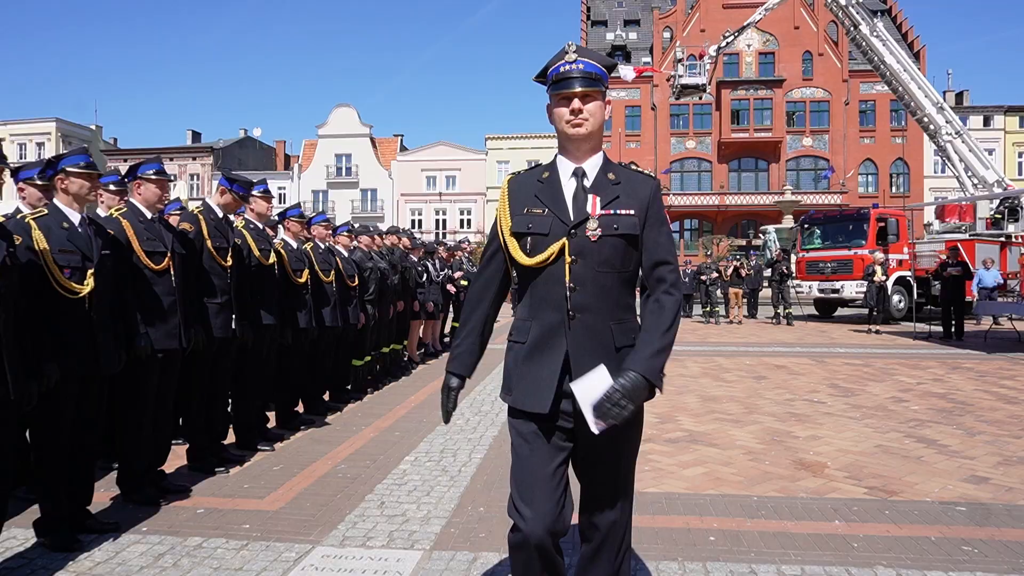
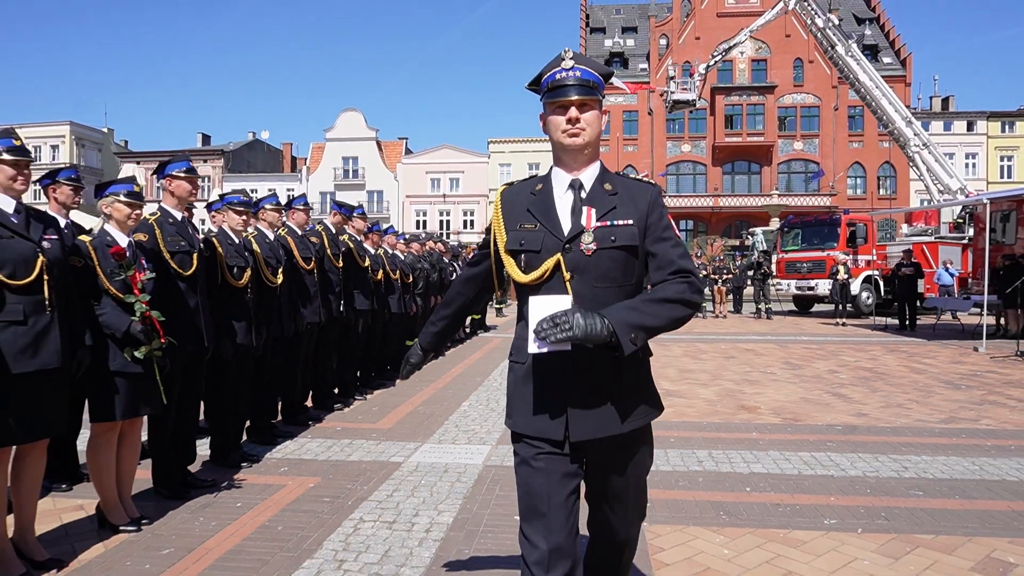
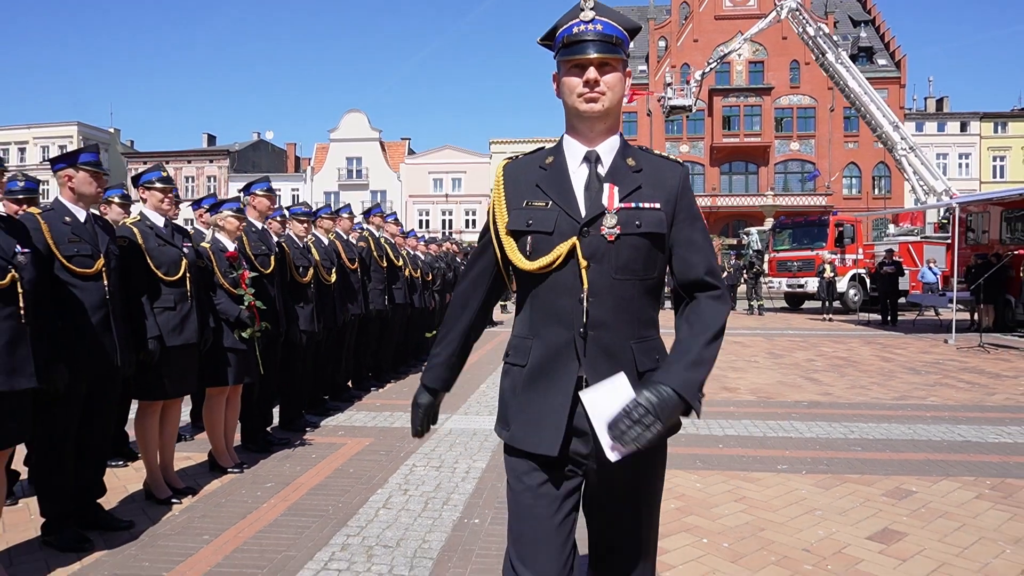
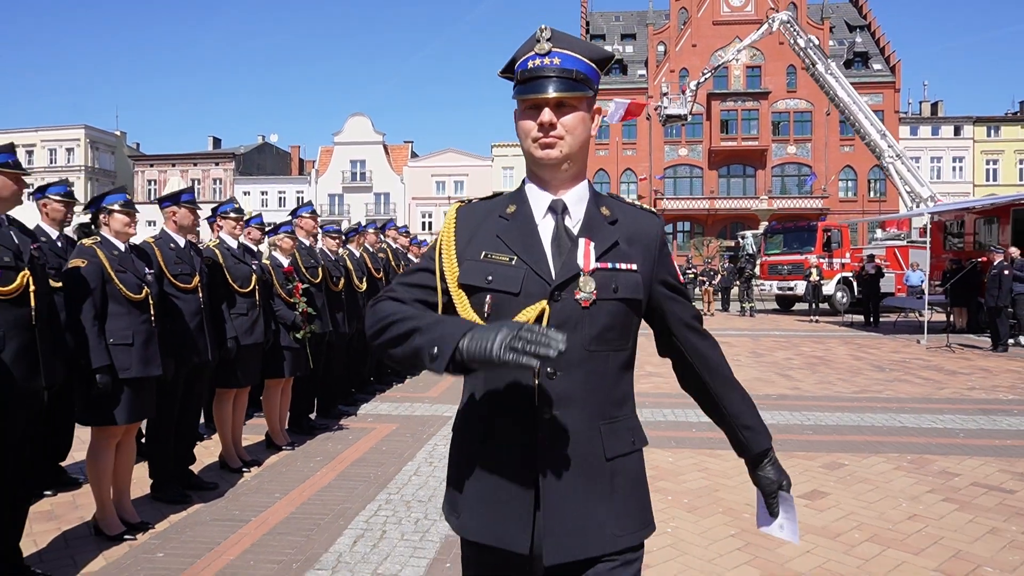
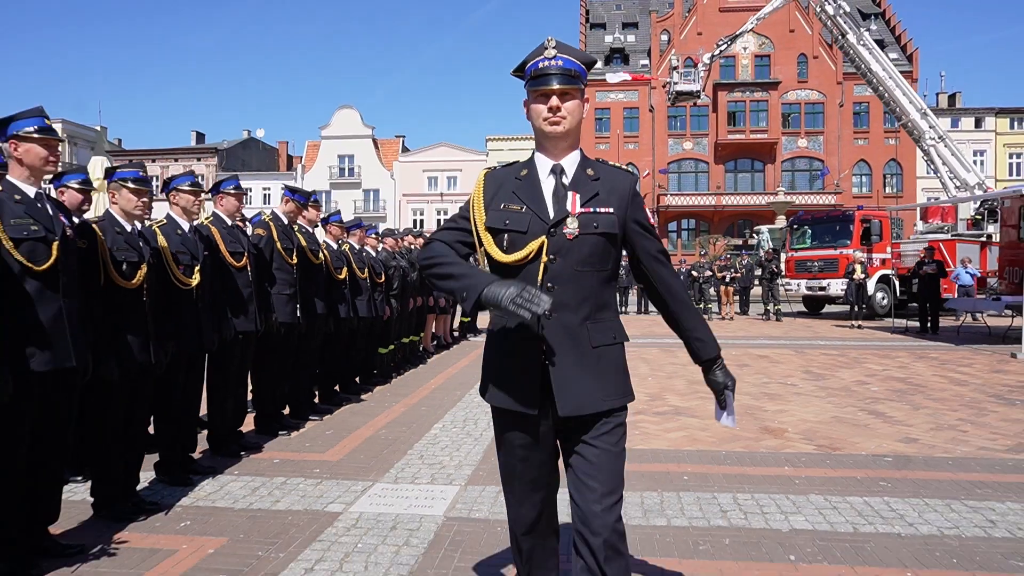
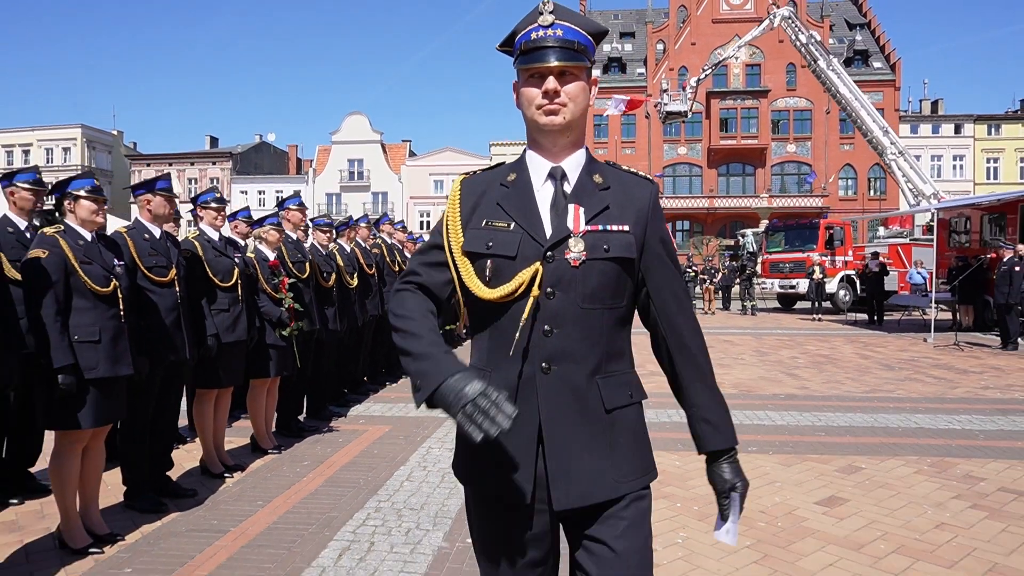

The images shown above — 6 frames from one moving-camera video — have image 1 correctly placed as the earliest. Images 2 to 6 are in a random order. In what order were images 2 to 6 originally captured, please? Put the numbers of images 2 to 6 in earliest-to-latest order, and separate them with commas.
5, 2, 3, 6, 4
